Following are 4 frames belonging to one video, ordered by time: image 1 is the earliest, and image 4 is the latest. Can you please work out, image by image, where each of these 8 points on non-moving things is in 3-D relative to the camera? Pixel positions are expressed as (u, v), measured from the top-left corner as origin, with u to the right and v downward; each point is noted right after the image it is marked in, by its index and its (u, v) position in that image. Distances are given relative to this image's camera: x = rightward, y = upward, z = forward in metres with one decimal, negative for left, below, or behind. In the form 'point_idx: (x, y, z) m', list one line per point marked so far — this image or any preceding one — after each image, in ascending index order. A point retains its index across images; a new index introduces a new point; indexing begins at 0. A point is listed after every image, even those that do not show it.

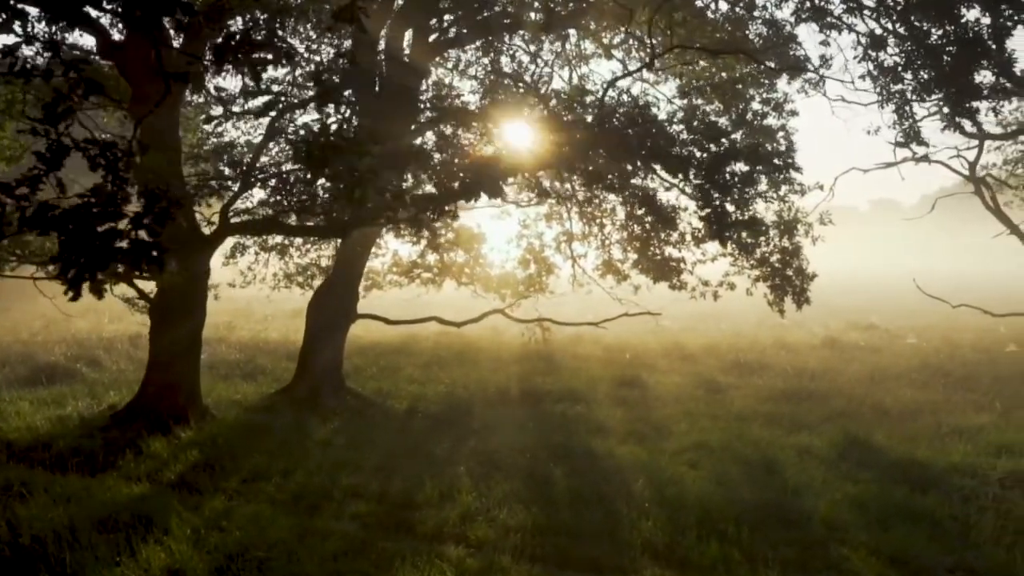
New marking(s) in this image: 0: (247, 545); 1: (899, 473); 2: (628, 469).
0: (-2.2, -2.1, +7.3) m
1: (+4.3, -2.0, +9.8) m
2: (+1.3, -2.0, +9.9) m
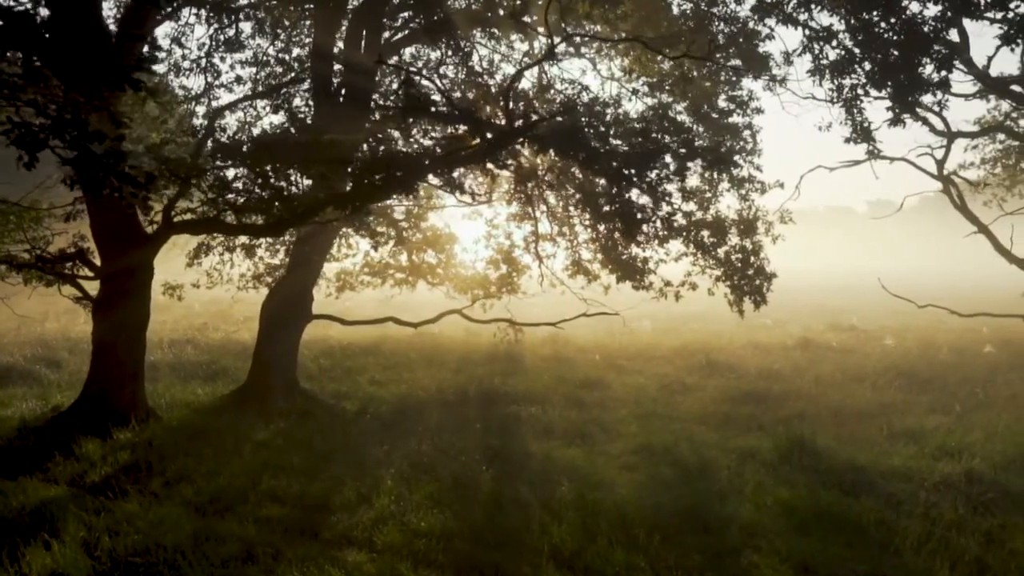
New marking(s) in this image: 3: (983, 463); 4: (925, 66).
0: (-3.0, -2.1, +7.1) m
1: (+3.5, -2.0, +9.5) m
2: (+0.5, -2.0, +9.7) m
3: (+5.1, -1.9, +9.5) m
4: (+4.9, +2.6, +10.4) m
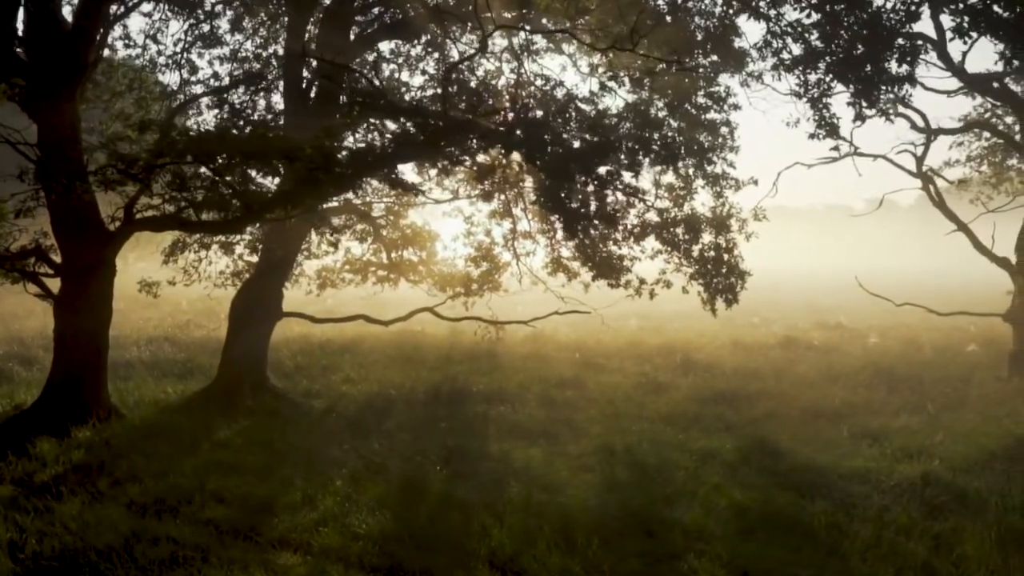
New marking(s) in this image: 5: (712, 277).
0: (-3.5, -2.1, +7.0) m
1: (+3.0, -2.0, +9.4) m
2: (0.0, -2.0, +9.6) m
3: (+4.6, -1.9, +9.3) m
4: (+4.4, +2.6, +10.3) m
5: (+3.3, +0.2, +14.4) m
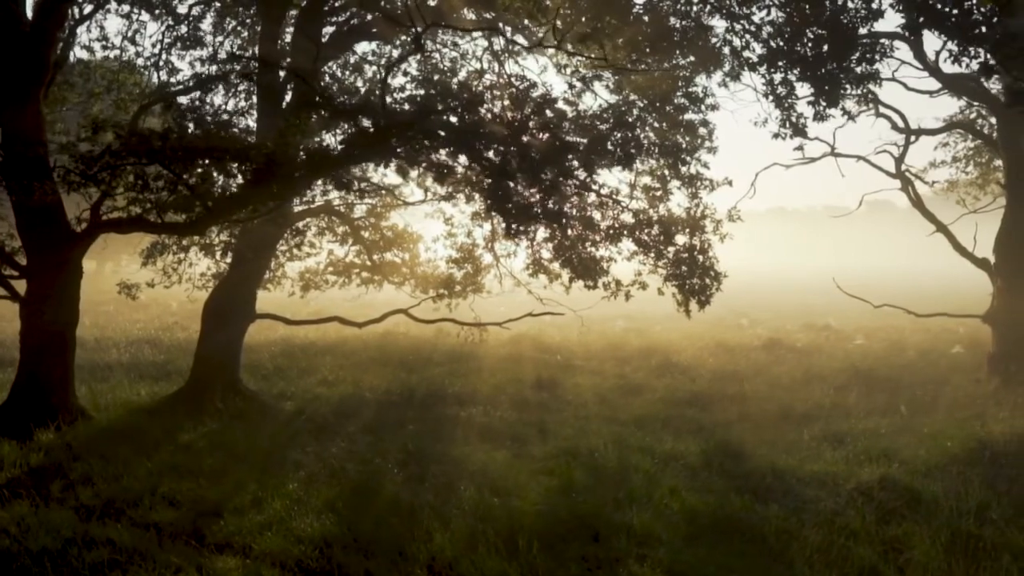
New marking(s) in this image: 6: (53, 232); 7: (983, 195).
0: (-4.0, -2.1, +6.9) m
1: (+2.5, -2.0, +9.3) m
2: (-0.4, -2.0, +9.5) m
3: (+4.1, -1.9, +9.2) m
4: (+3.9, +2.6, +10.2) m
5: (+2.8, +0.2, +14.3) m
6: (-6.3, +0.8, +12.1) m
7: (+10.5, +2.1, +19.8) m
